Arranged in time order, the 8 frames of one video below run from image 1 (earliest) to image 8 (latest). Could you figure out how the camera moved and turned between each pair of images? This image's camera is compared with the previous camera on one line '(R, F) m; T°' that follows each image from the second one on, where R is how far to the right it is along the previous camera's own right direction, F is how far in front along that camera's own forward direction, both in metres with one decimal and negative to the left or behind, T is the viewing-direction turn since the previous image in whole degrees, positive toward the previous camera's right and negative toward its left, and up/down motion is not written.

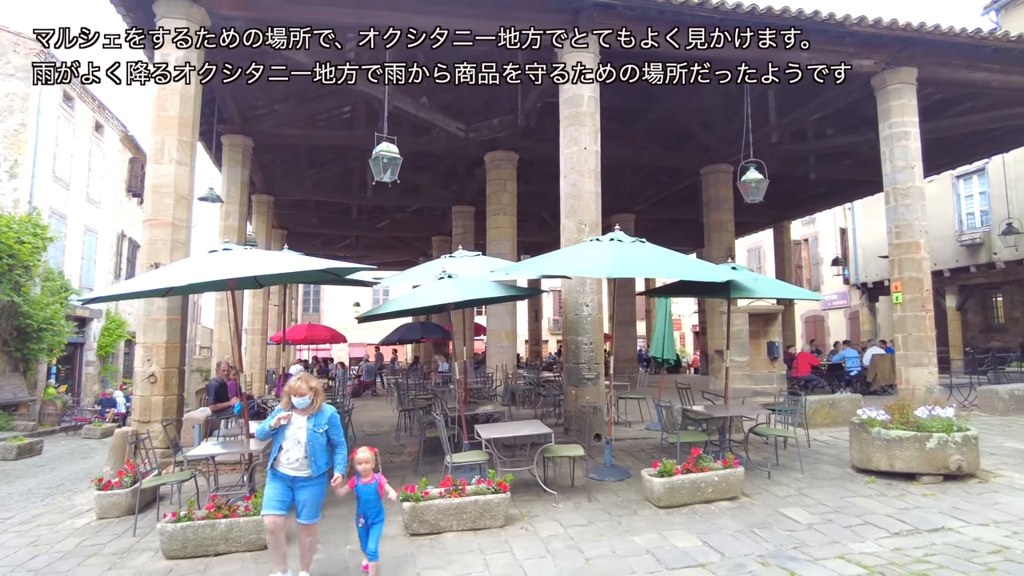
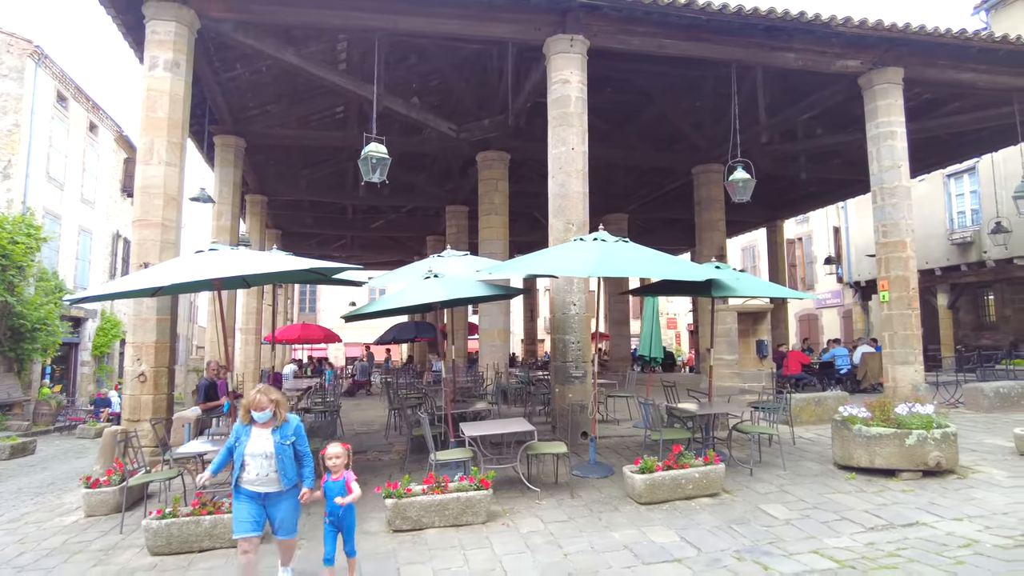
(+0.1, -0.1) m; 0°
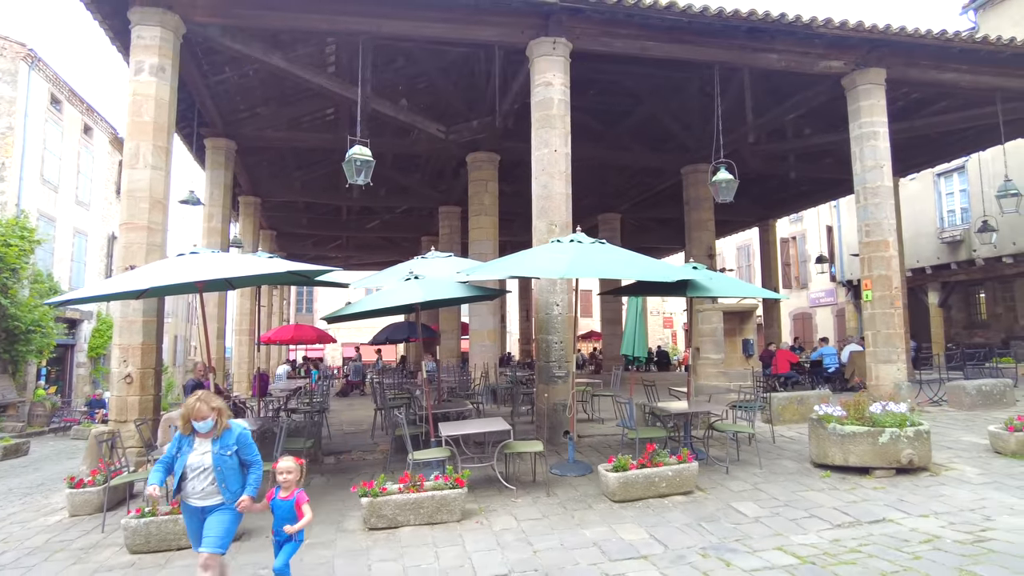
(+0.2, -0.1) m; 0°
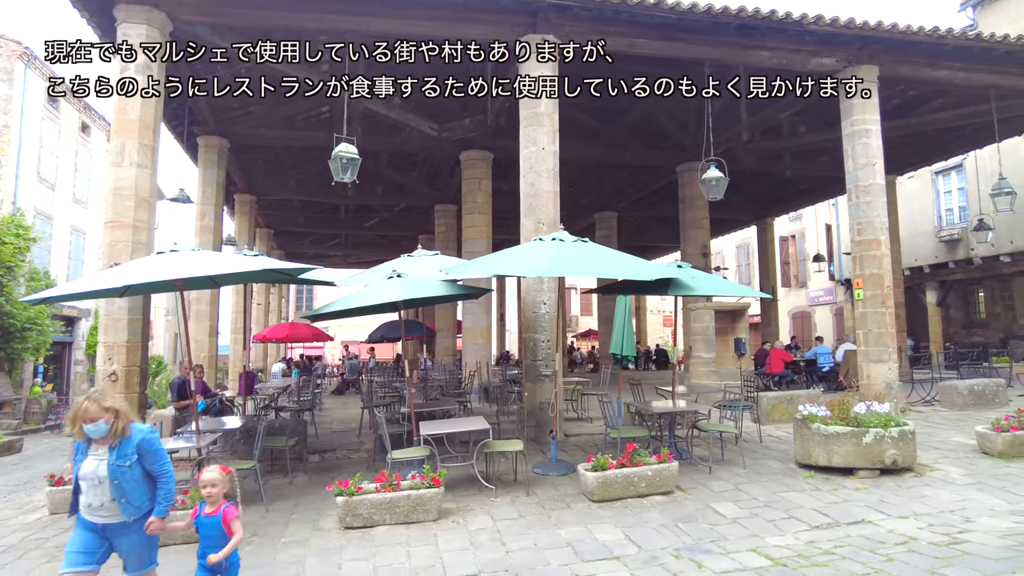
(+0.2, 0.0) m; 0°
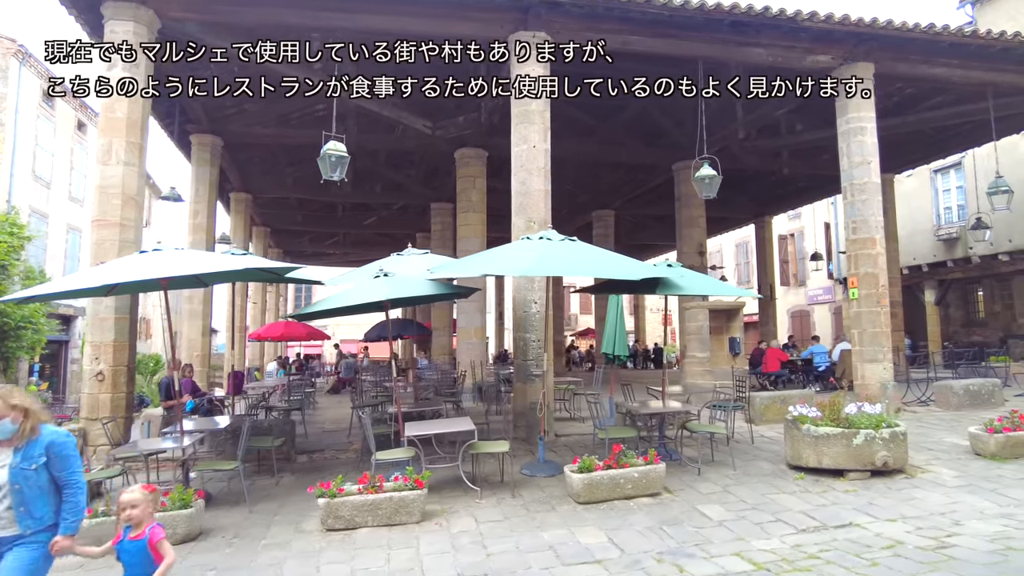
(+0.1, +0.1) m; 0°
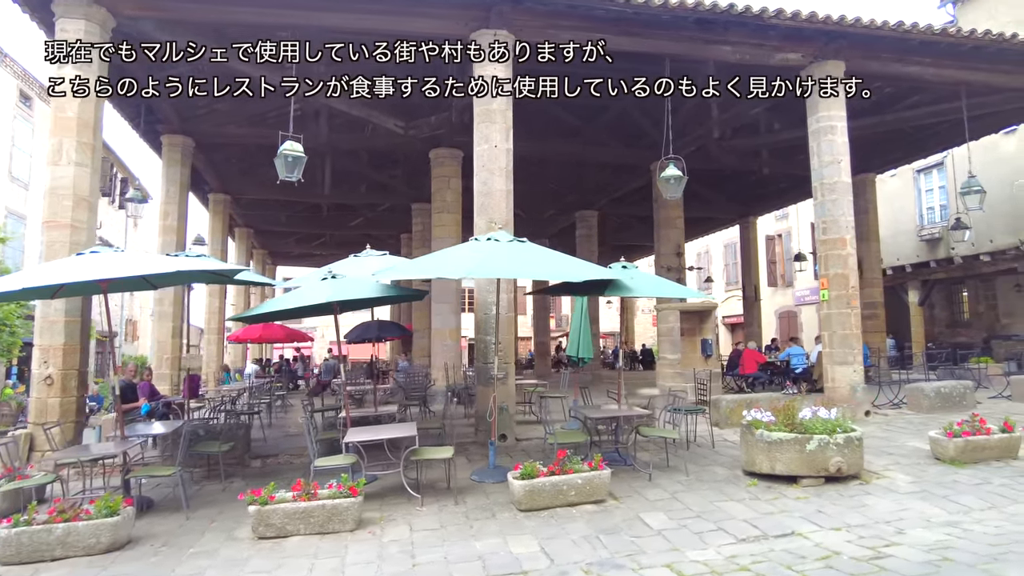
(+0.5, +0.1) m; 0°
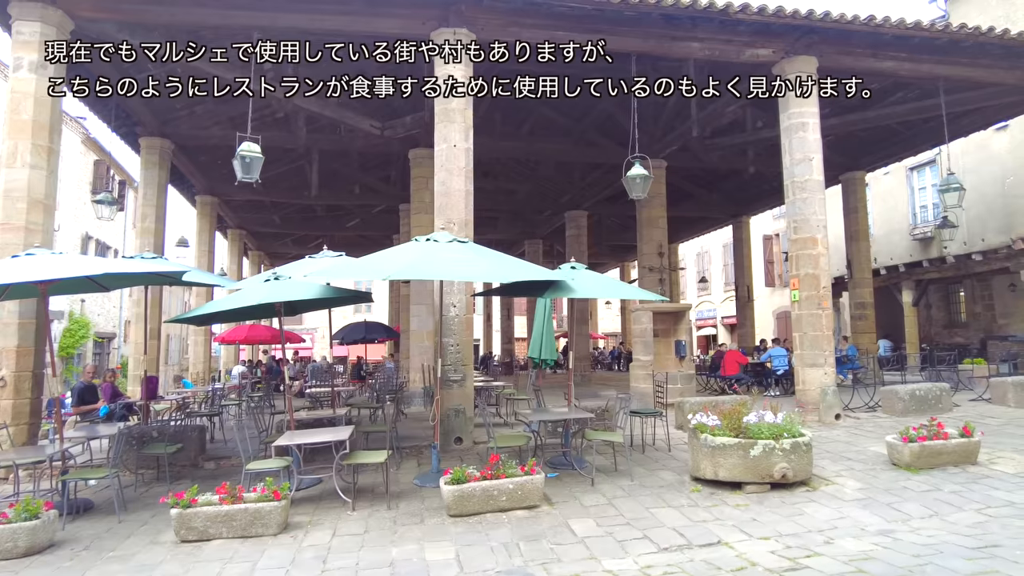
(+0.7, +0.1) m; -1°
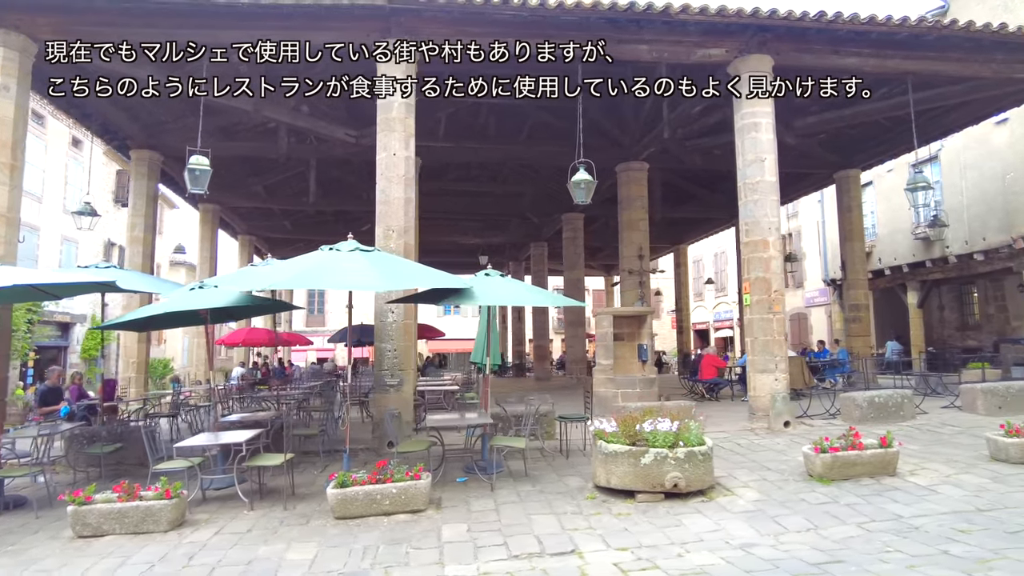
(+1.4, 0.0) m; -4°
